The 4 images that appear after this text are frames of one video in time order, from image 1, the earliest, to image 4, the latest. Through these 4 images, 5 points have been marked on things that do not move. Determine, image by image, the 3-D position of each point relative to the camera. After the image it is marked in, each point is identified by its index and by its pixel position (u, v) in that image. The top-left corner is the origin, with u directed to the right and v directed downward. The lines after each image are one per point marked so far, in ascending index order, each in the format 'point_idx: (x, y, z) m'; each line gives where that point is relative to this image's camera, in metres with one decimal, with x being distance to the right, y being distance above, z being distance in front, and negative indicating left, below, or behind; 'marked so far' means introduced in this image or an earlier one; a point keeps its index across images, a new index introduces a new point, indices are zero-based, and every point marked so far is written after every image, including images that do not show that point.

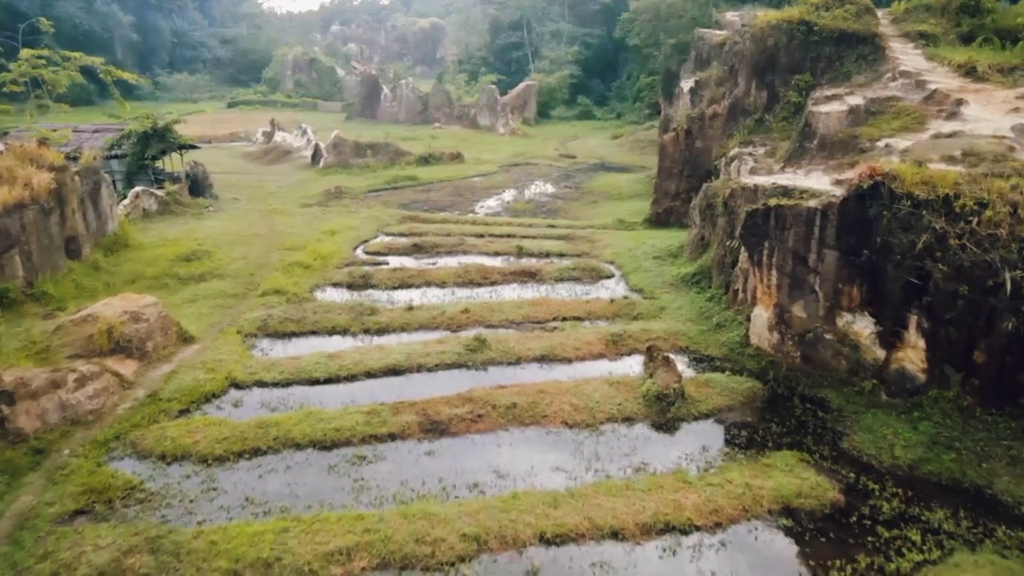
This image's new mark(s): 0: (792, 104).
0: (+7.4, +4.8, +19.5) m
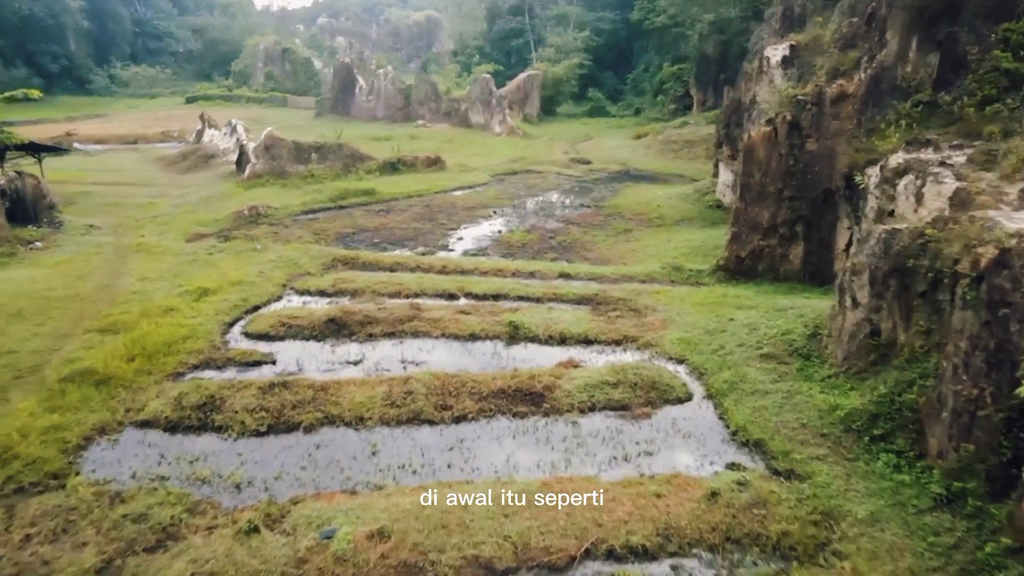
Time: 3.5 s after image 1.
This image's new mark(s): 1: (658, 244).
0: (+7.2, +3.2, +10.8) m
1: (+3.3, +1.0, +16.9) m
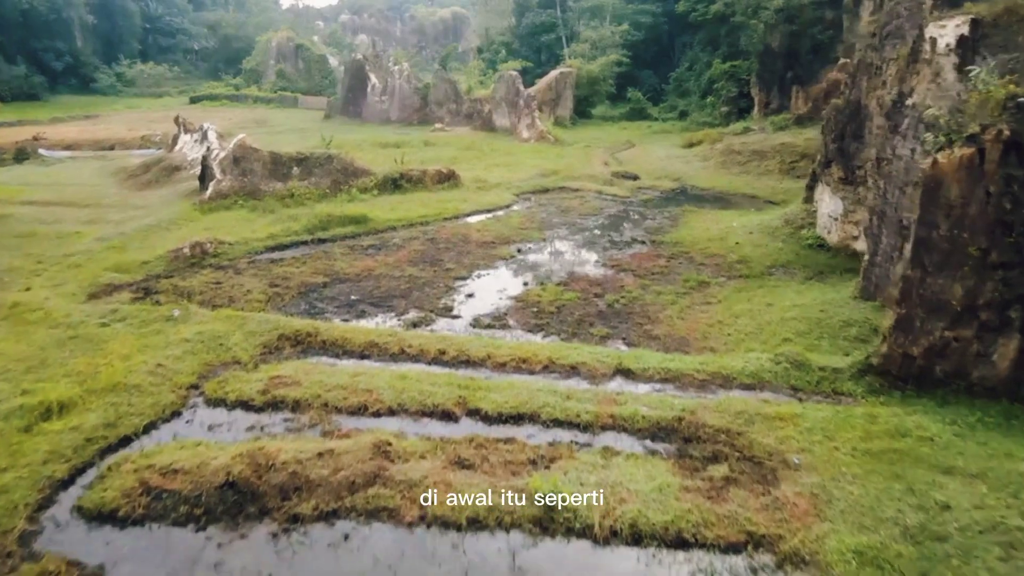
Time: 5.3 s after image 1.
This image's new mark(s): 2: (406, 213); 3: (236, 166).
0: (+7.5, +1.8, +5.5) m
1: (+3.8, -0.3, +11.7) m
2: (-2.6, +1.9, +18.6) m
3: (-7.3, +3.2, +19.5) m
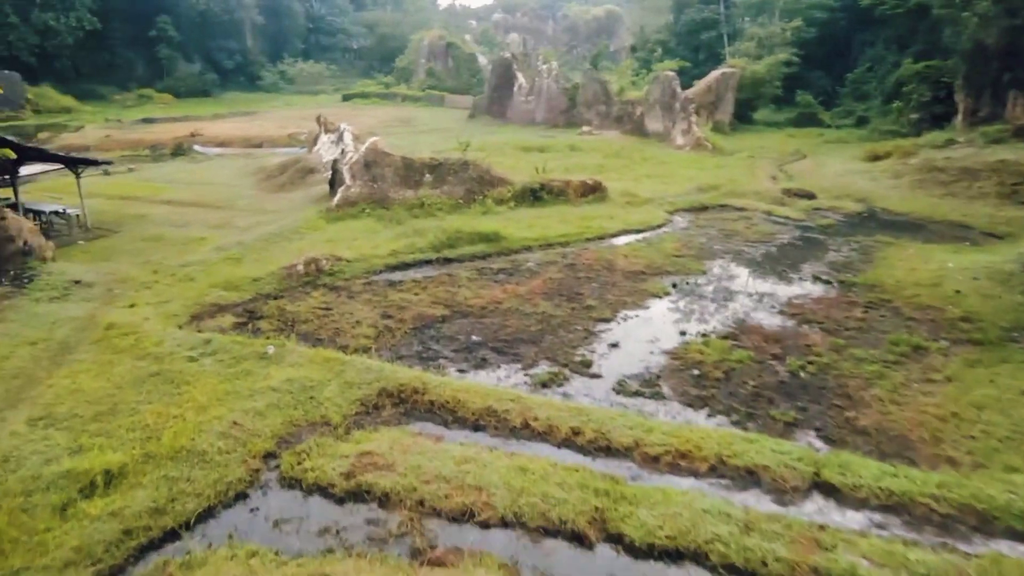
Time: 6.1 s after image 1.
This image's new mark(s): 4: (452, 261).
0: (+8.2, +0.6, +1.8) m
1: (+5.7, -1.3, +8.6) m
2: (+0.7, +1.3, +16.5) m
3: (-3.6, +2.9, +18.2) m
4: (-1.2, +0.6, +14.6) m
